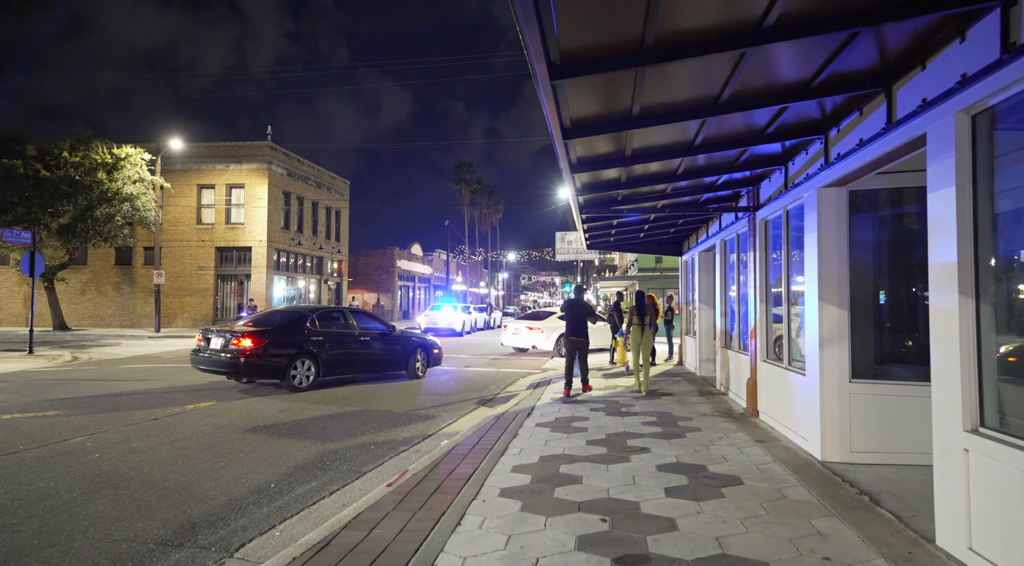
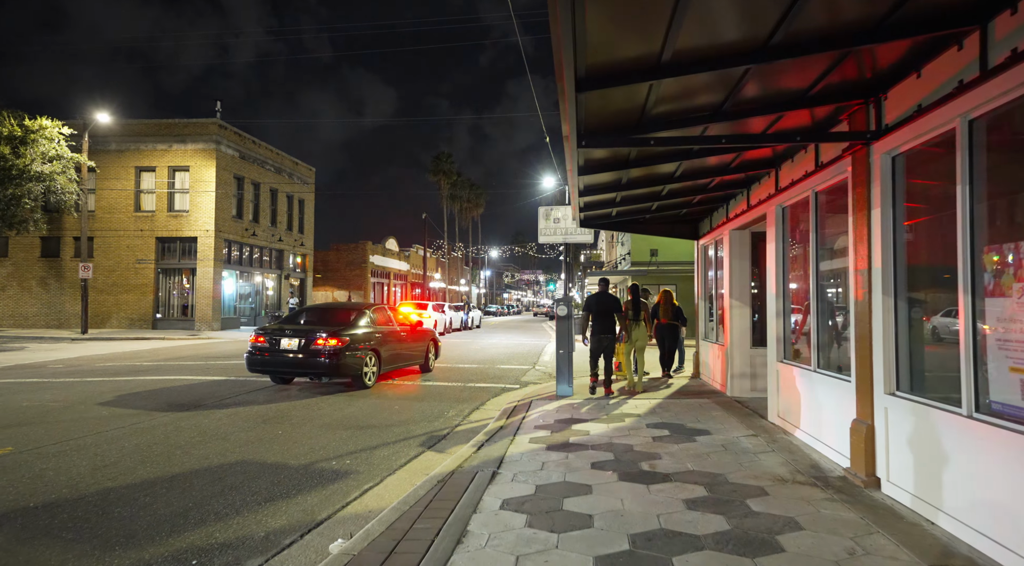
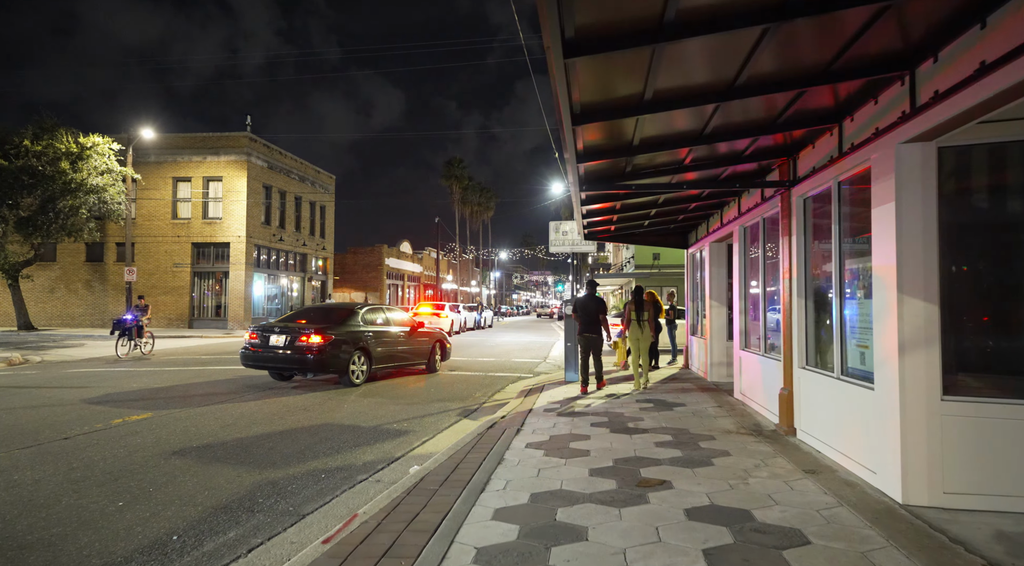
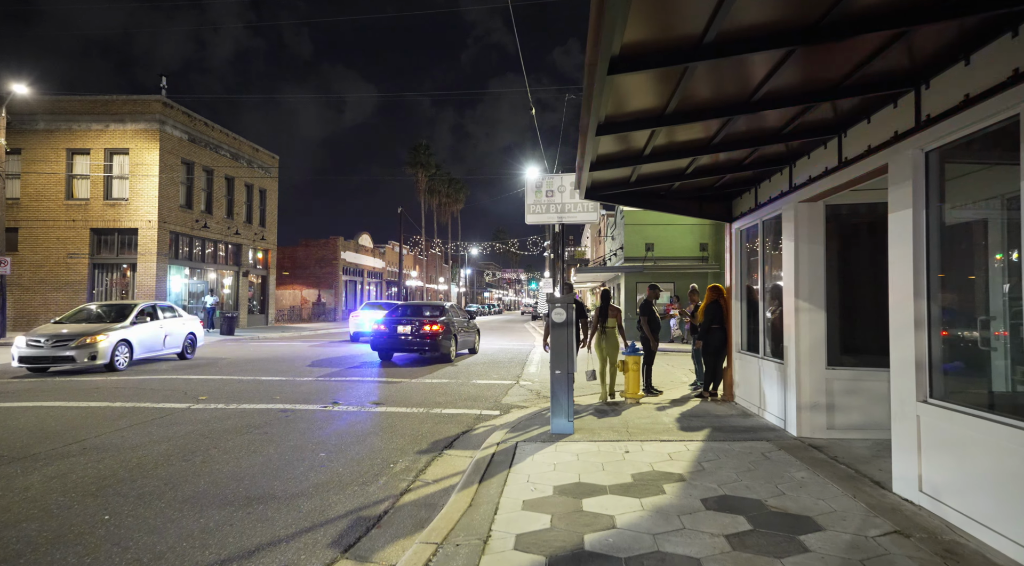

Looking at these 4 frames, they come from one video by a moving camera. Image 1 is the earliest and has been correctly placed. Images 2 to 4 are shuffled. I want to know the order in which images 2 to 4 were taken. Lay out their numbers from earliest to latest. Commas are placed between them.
3, 2, 4
